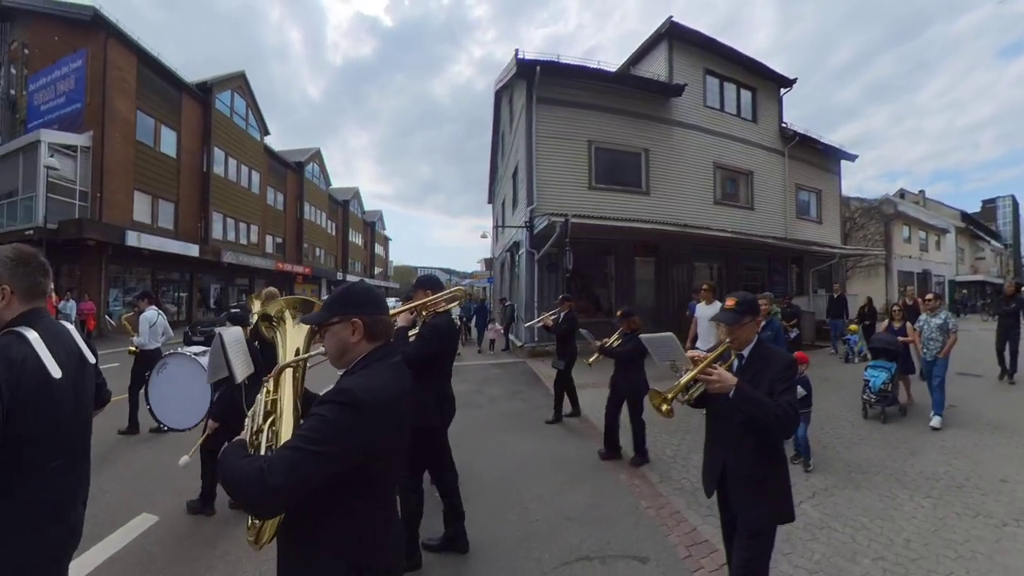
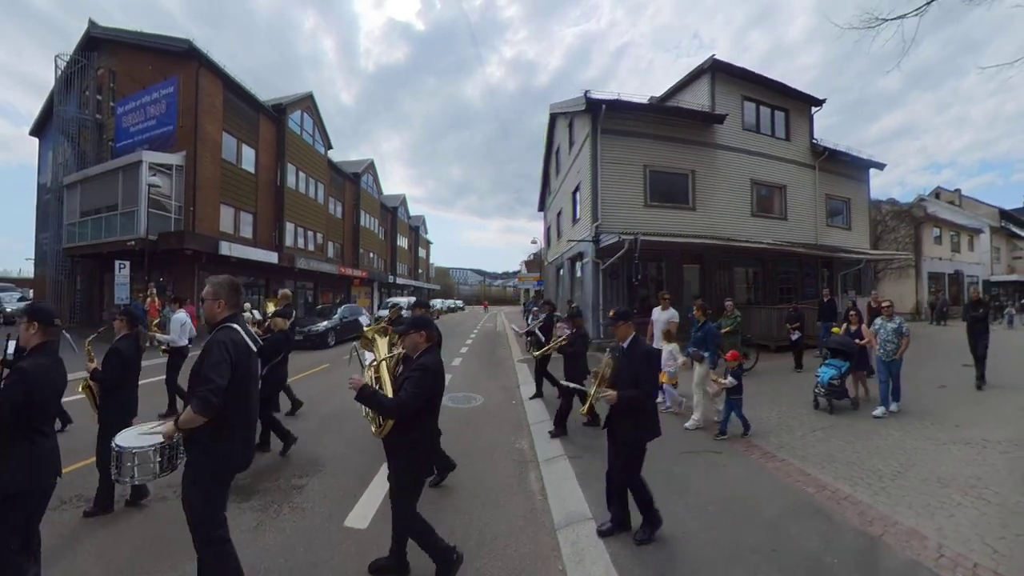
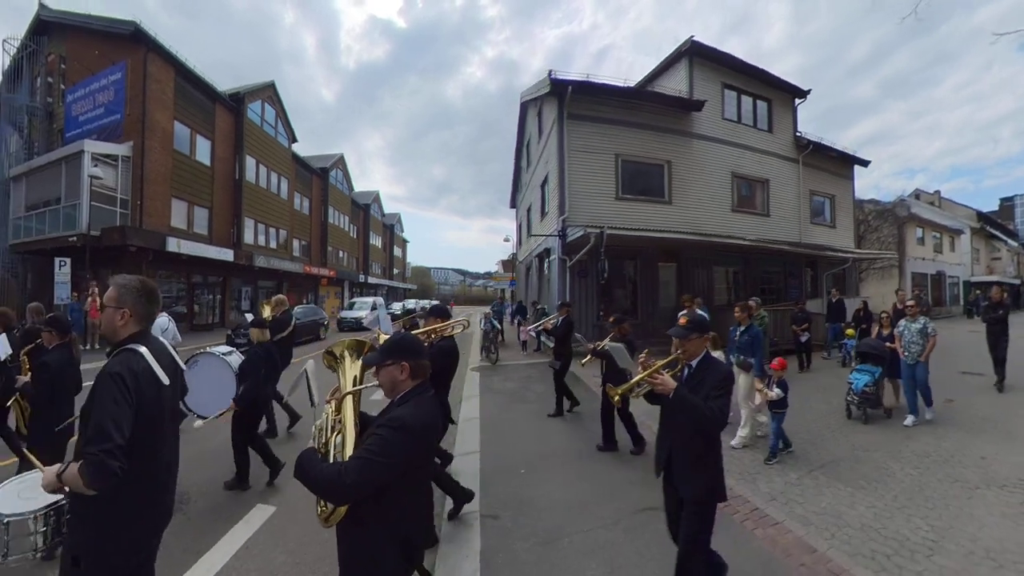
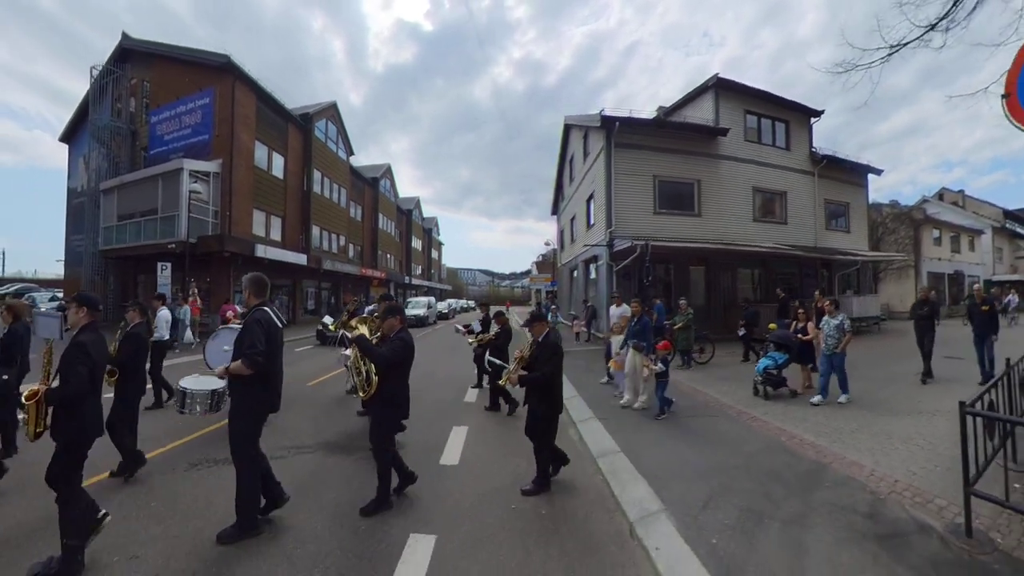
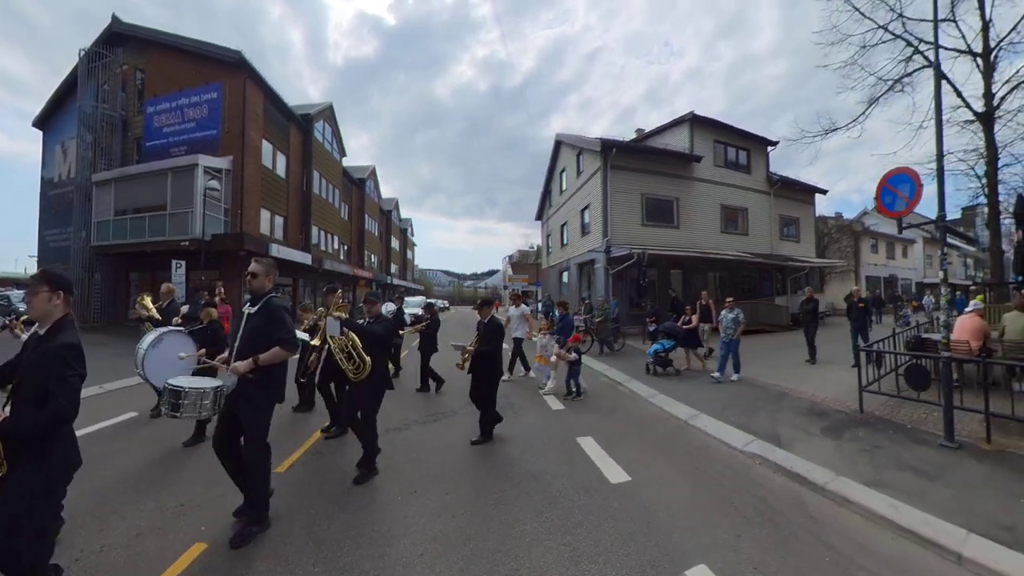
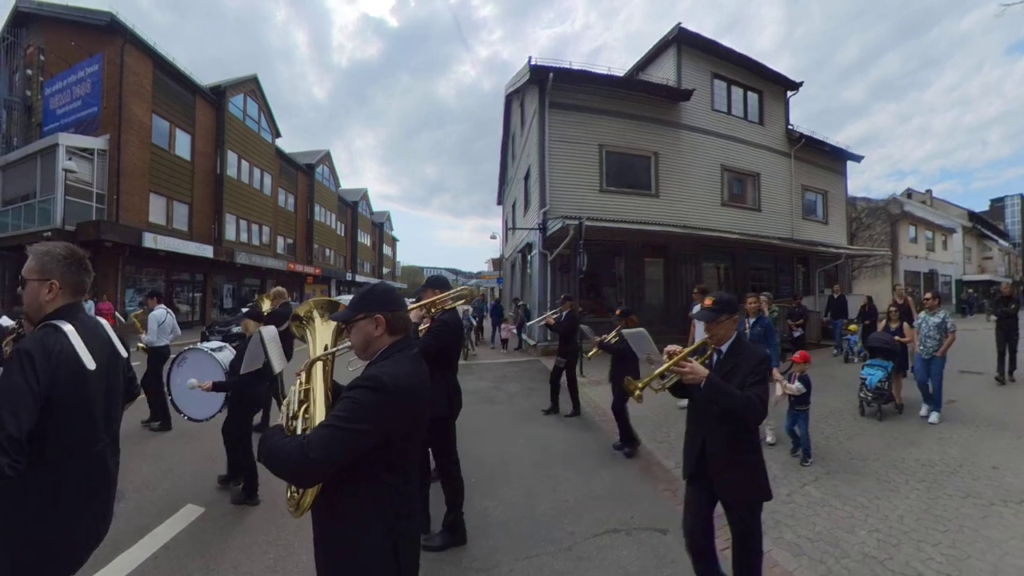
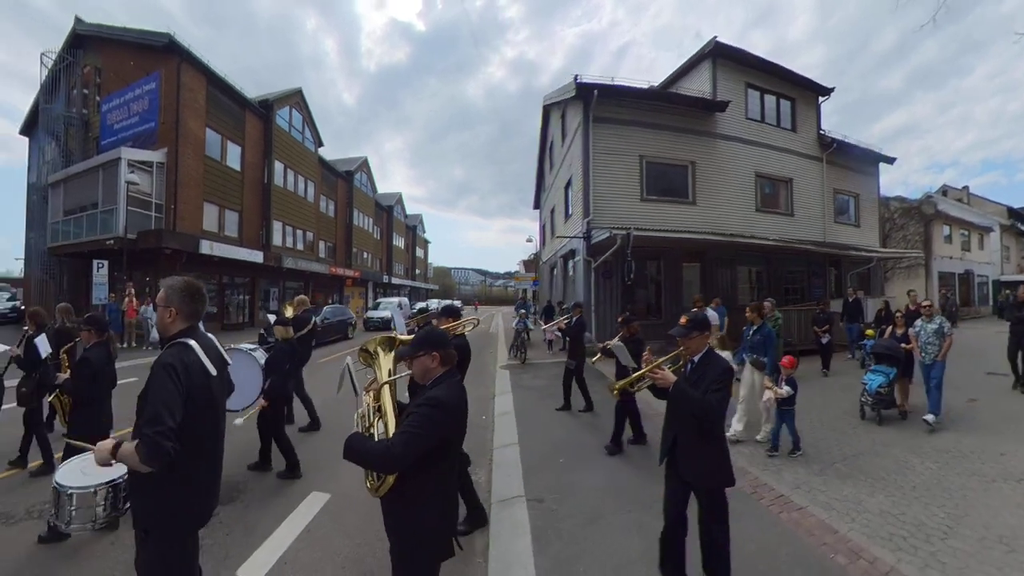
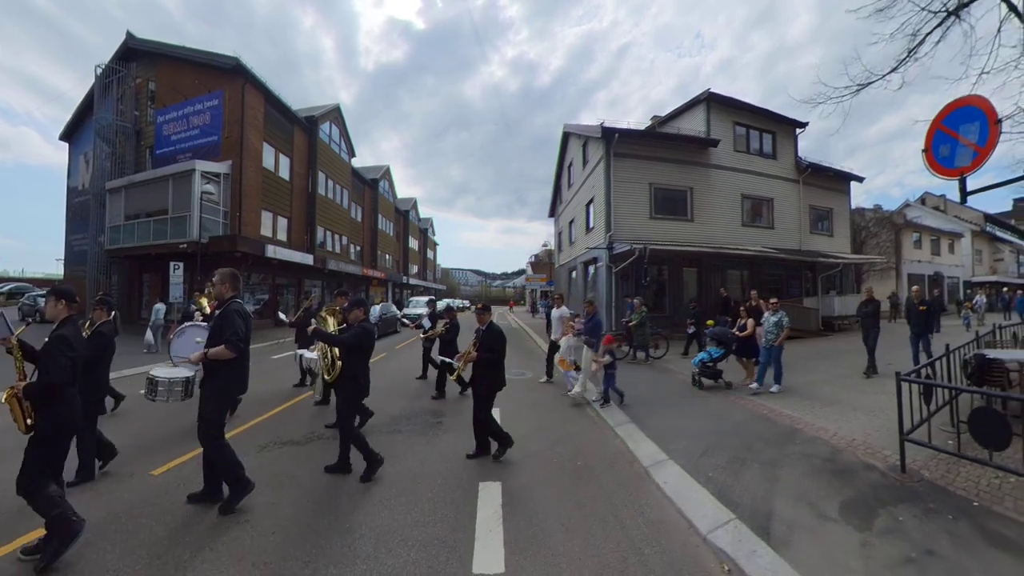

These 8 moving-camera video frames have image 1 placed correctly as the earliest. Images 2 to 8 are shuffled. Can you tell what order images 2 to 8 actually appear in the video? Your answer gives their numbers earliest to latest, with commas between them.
6, 3, 7, 2, 4, 8, 5
